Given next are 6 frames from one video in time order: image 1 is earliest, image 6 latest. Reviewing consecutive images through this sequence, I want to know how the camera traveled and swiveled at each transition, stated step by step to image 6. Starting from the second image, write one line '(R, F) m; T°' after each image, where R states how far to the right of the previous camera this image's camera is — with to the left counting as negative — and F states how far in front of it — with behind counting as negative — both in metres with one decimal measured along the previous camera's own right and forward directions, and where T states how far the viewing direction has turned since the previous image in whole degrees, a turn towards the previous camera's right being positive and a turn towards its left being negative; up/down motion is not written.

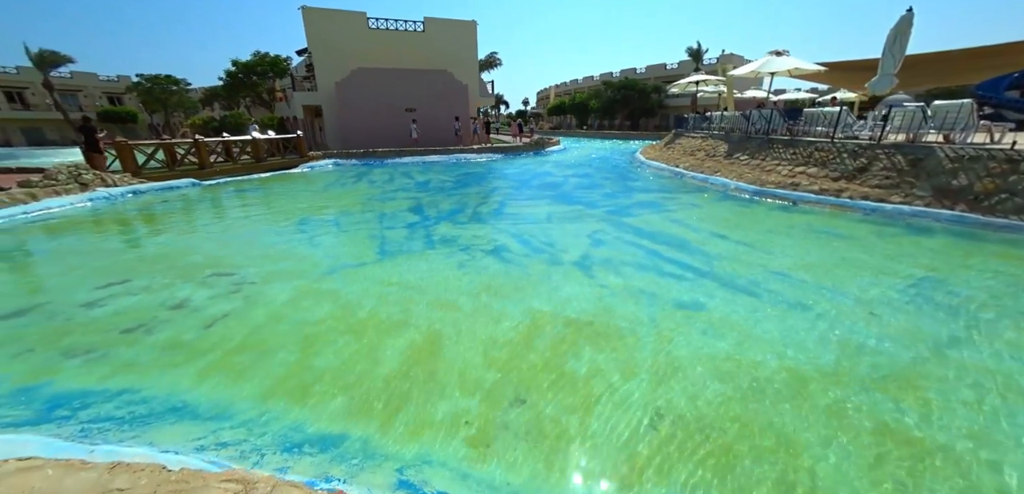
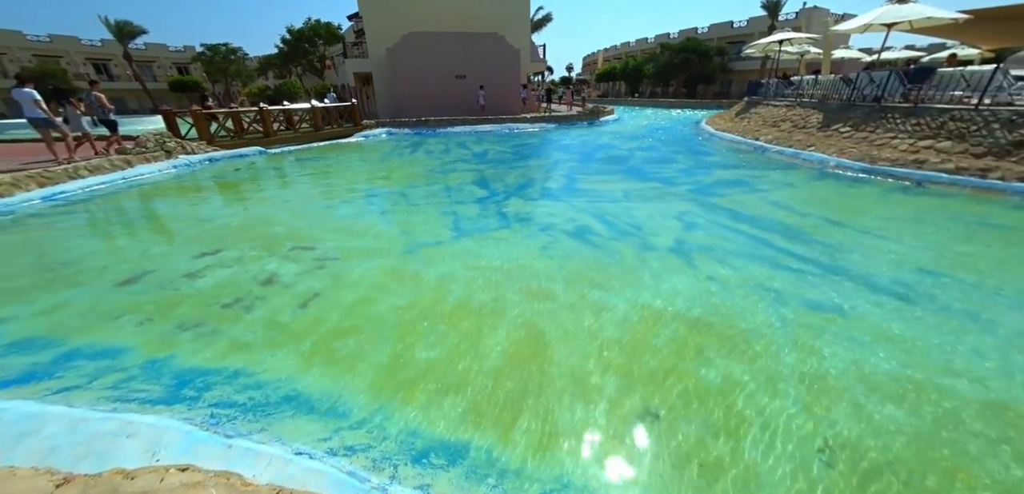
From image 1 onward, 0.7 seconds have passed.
(-0.7, +0.4) m; -6°
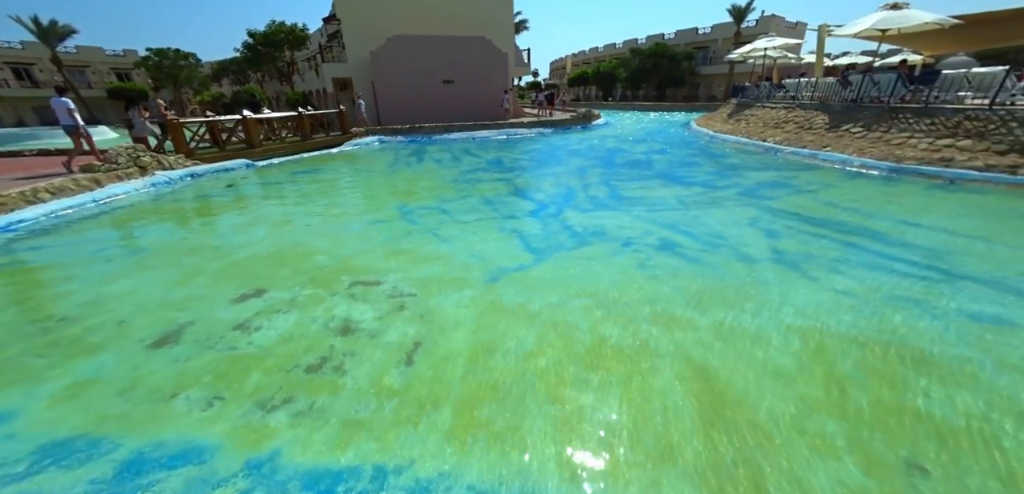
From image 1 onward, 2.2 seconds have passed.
(-1.7, +0.7) m; +5°
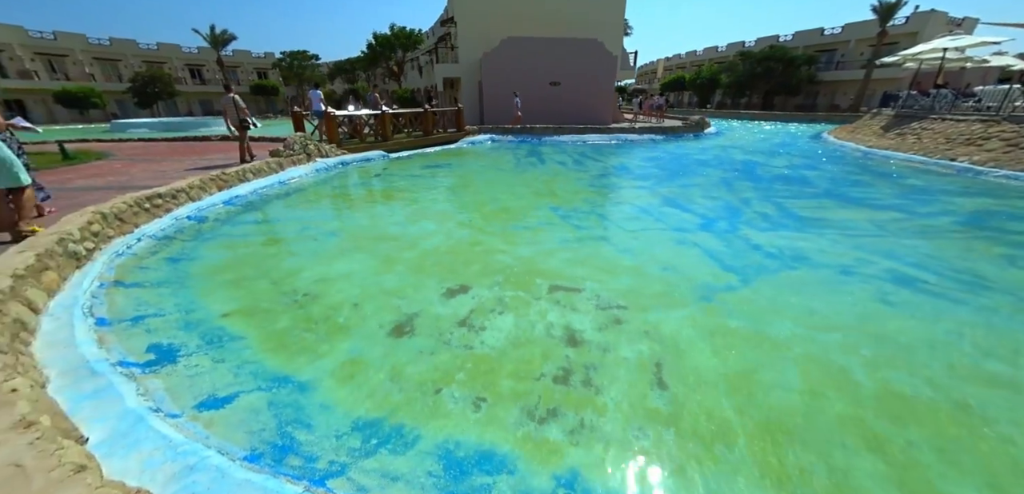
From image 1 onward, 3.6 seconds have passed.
(-1.8, +0.1) m; -9°
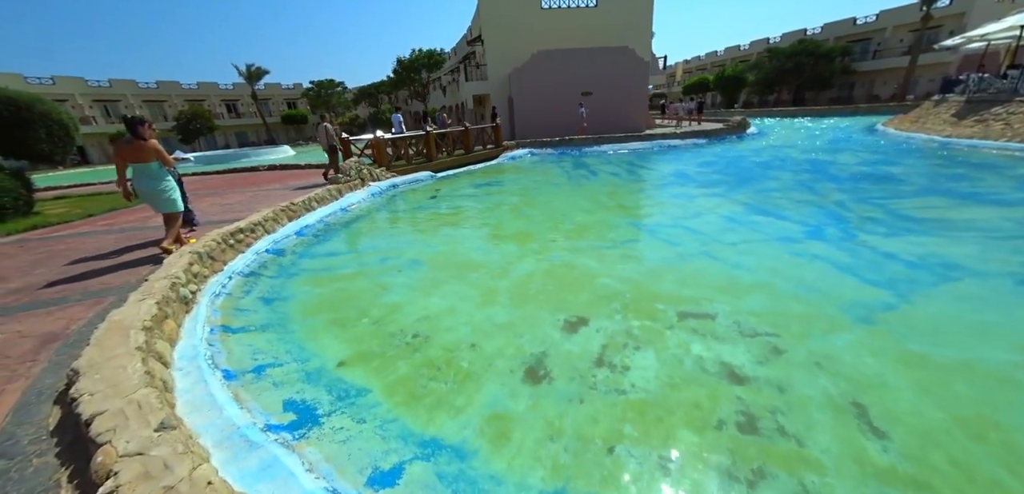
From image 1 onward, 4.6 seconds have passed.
(-1.1, +0.3) m; -3°
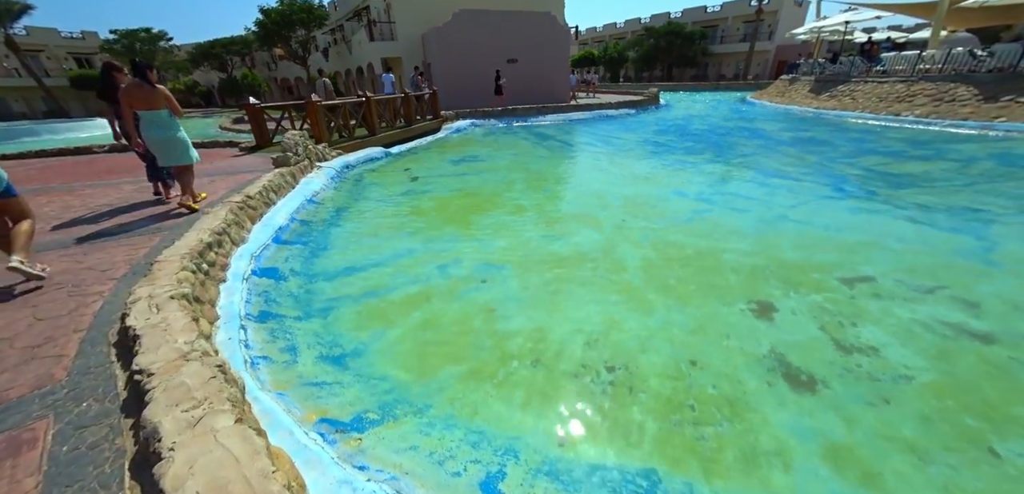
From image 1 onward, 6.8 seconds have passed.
(-2.6, +1.6) m; +18°
